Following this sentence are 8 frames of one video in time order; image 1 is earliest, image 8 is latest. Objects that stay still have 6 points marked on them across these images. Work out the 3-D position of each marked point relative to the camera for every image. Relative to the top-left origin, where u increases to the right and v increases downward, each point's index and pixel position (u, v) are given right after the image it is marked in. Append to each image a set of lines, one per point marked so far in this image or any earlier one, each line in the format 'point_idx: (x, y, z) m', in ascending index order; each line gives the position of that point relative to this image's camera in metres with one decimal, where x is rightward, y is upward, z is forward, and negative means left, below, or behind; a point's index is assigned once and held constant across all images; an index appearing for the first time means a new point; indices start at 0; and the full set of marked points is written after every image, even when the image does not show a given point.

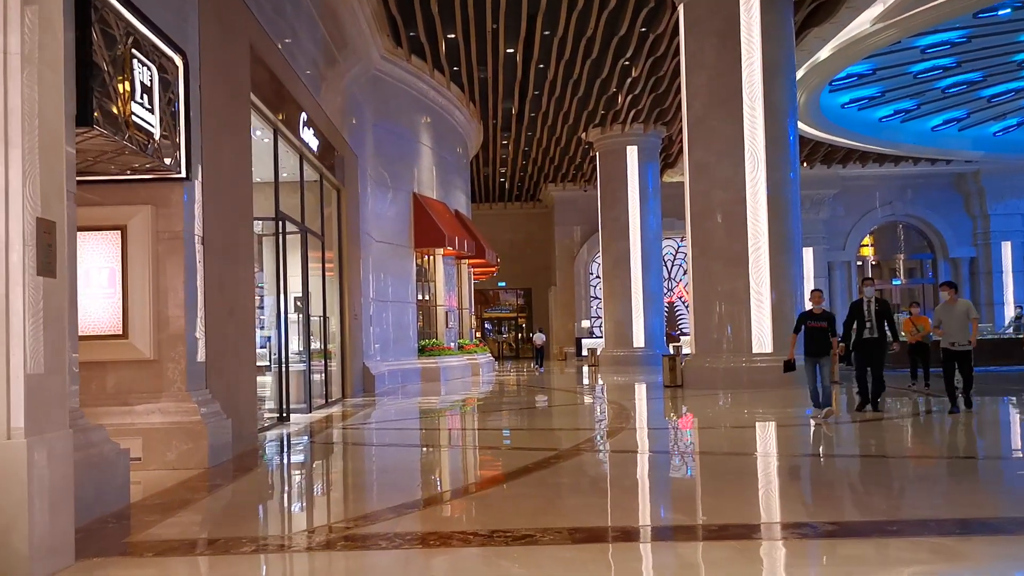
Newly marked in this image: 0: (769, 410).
0: (+2.8, -1.4, +9.8) m
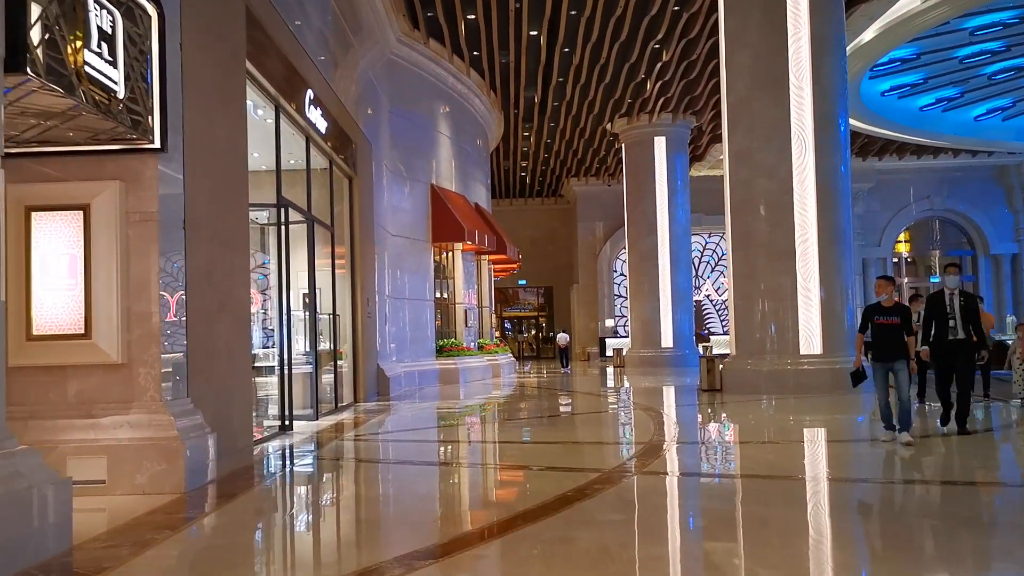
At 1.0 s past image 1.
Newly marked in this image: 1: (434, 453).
0: (+3.1, -1.3, +9.0) m
1: (-0.6, -1.3, +6.9) m
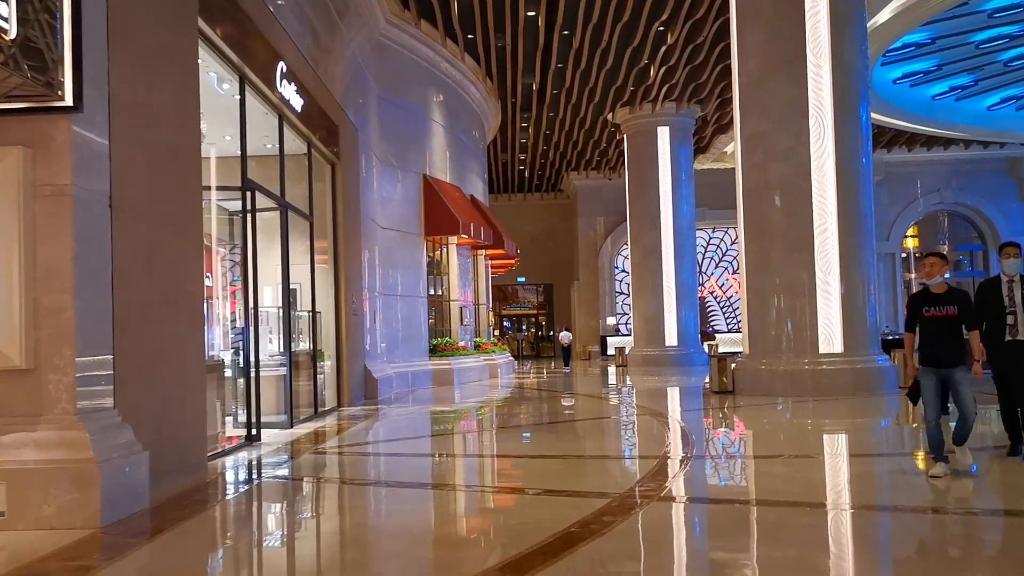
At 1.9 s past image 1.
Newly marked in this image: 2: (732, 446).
0: (+3.1, -1.3, +8.2) m
1: (-0.7, -1.3, +6.1) m
2: (+1.8, -1.3, +7.4) m
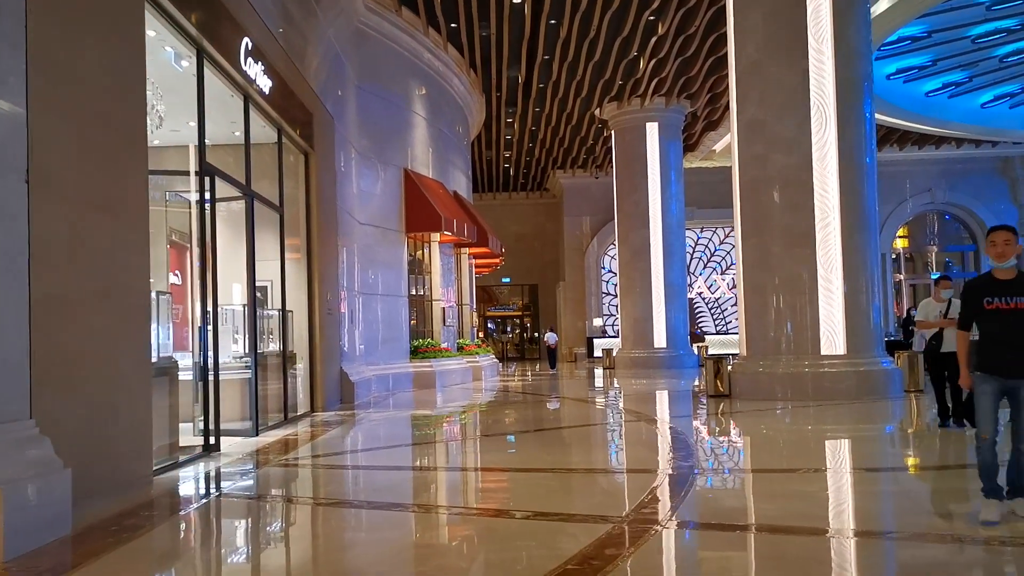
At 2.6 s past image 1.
0: (+2.9, -1.3, +7.7) m
1: (-0.8, -1.2, +5.6) m
2: (+1.7, -1.3, +6.9) m
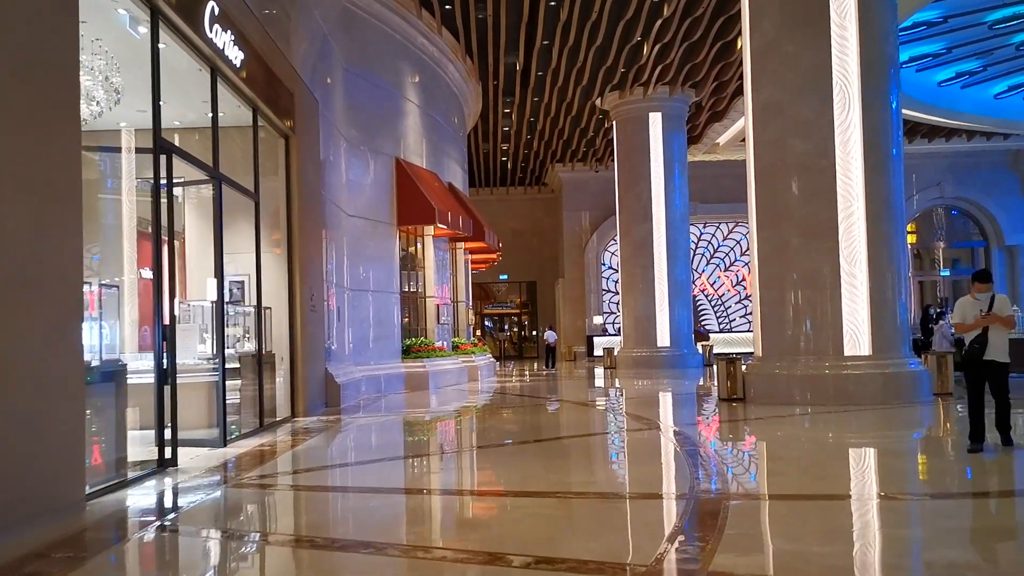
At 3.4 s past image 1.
0: (+2.9, -1.2, +7.1) m
1: (-0.8, -1.2, +4.9) m
2: (+1.7, -1.2, +6.2) m
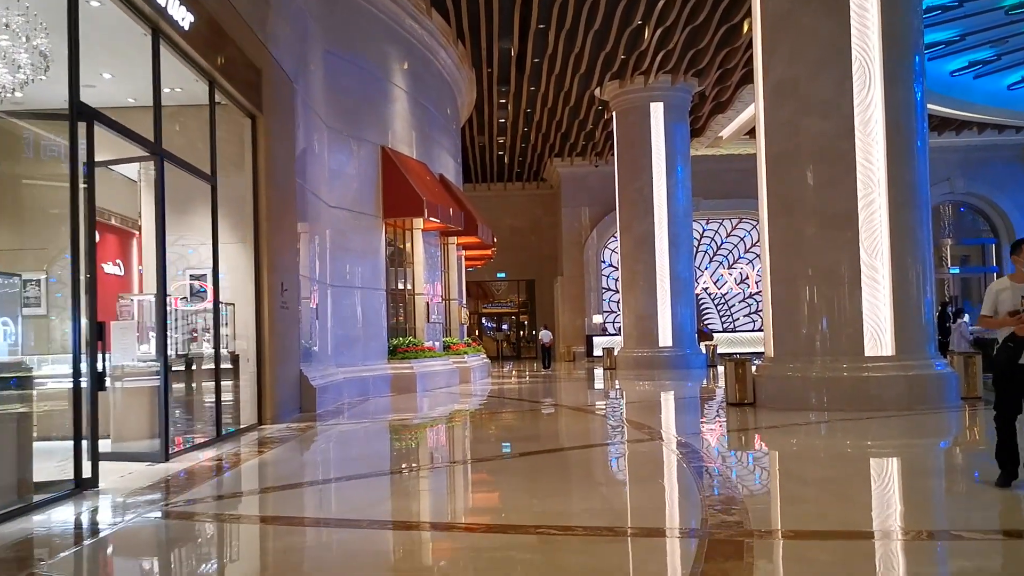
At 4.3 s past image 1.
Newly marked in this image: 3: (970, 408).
0: (+2.8, -1.2, +6.3) m
1: (-0.9, -1.2, +4.2) m
2: (+1.6, -1.2, +5.5) m
3: (+4.0, -1.0, +7.6) m
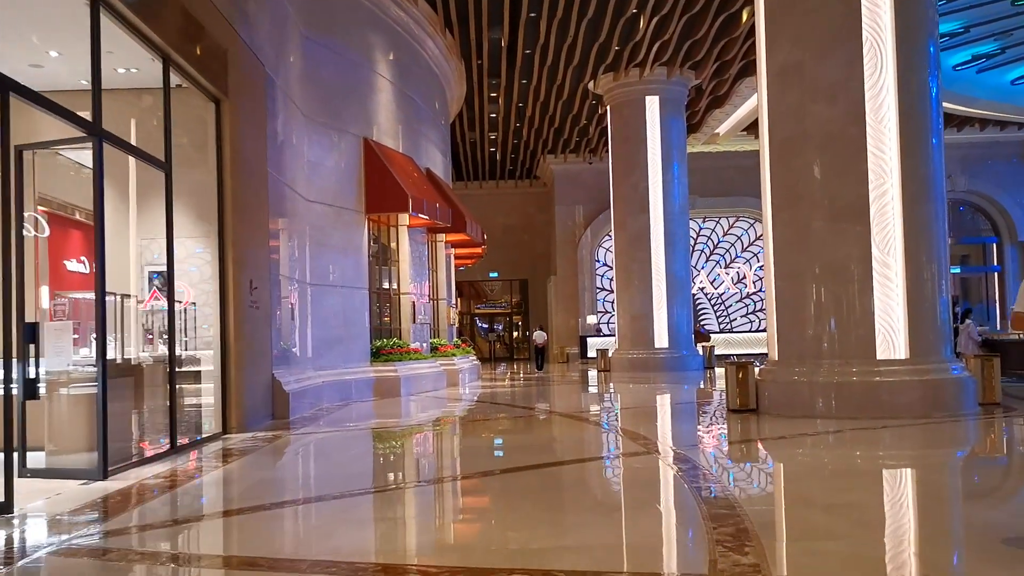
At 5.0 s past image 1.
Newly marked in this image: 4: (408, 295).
0: (+2.7, -1.1, +5.8) m
1: (-1.0, -1.1, +3.7) m
2: (+1.5, -1.2, +5.0) m
3: (+3.9, -1.0, +7.1) m
4: (-1.6, -0.1, +13.1) m
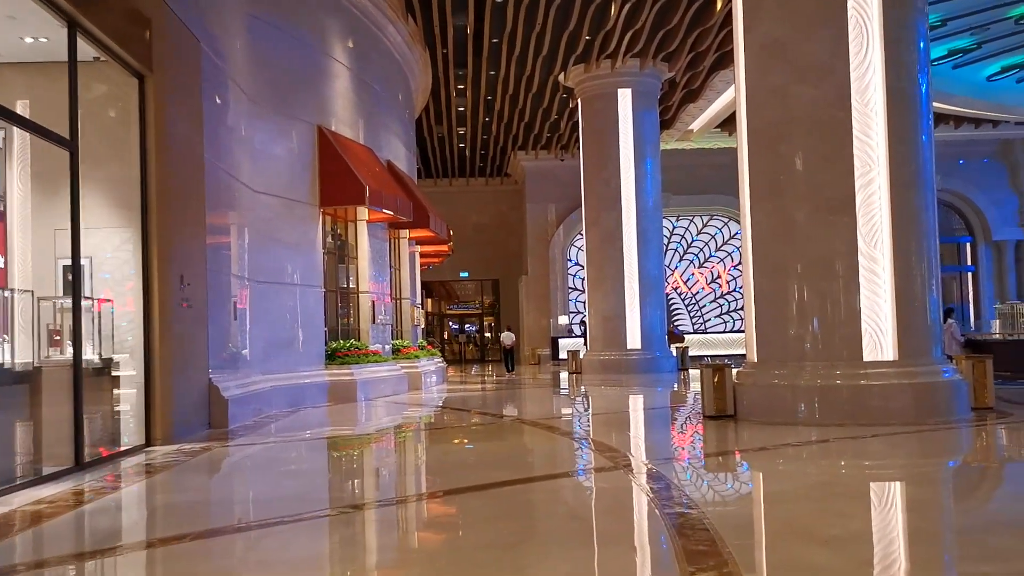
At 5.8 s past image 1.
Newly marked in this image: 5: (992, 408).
0: (+2.4, -1.1, +5.3) m
1: (-1.2, -1.1, +3.0) m
2: (+1.2, -1.1, +4.4) m
3: (+3.6, -1.0, +6.6) m
4: (-2.1, -0.1, +12.5) m
5: (+3.9, -1.0, +7.1) m
